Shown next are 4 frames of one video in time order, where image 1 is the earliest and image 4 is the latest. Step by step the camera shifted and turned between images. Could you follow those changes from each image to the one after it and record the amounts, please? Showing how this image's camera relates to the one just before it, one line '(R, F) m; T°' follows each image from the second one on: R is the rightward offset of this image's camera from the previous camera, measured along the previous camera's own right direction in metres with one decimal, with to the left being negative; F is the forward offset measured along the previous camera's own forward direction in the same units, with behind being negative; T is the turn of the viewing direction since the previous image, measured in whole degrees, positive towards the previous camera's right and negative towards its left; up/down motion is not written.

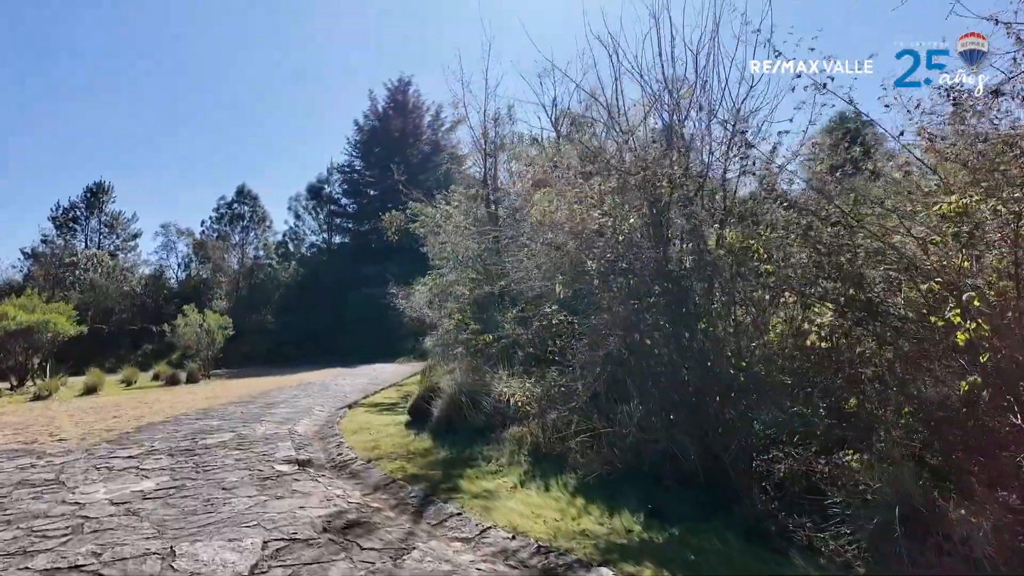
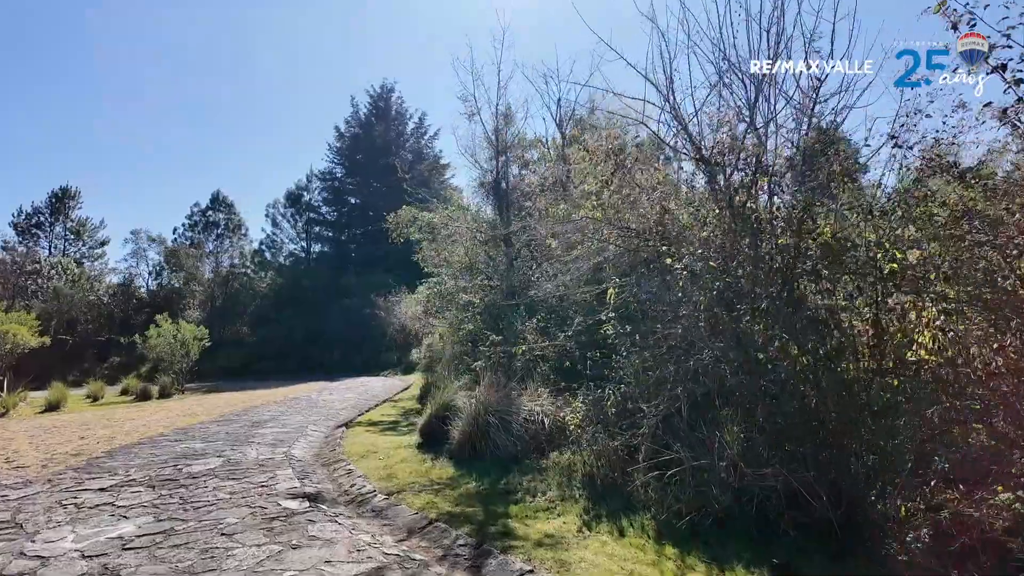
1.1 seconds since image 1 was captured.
(-0.7, +0.8) m; +2°
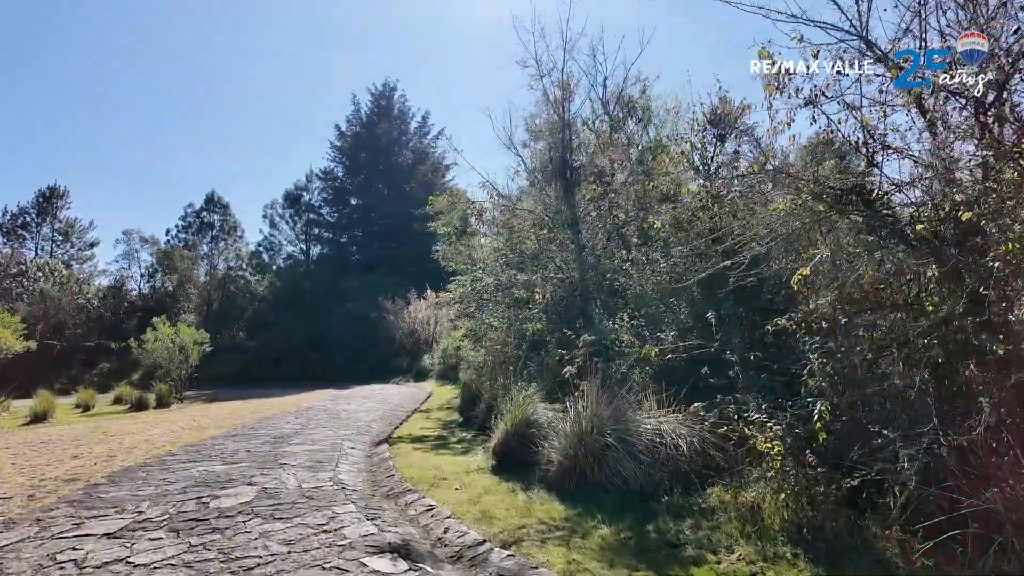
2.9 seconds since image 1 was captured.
(-1.2, +1.4) m; +1°
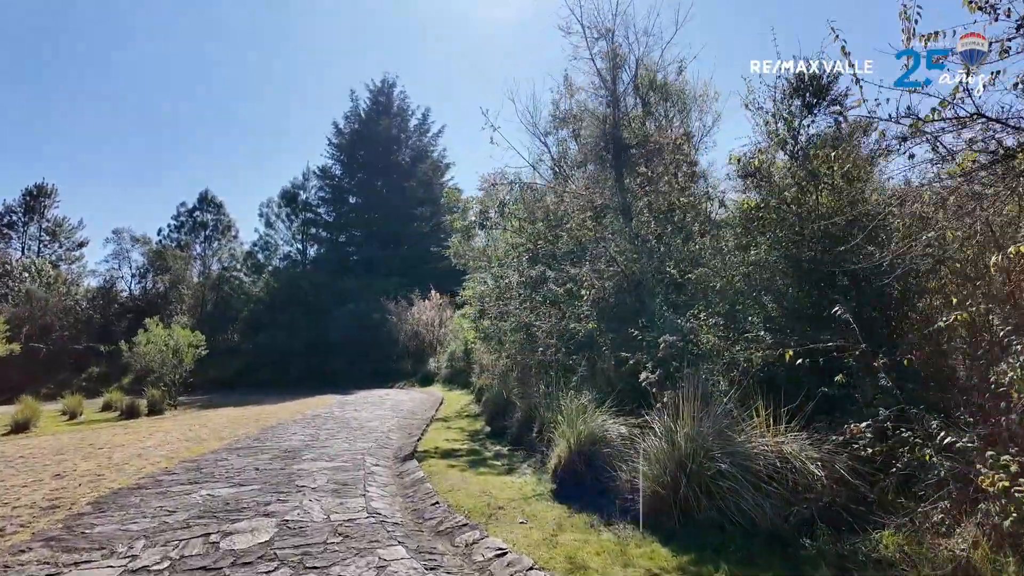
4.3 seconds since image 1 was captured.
(-0.7, +1.0) m; +1°
